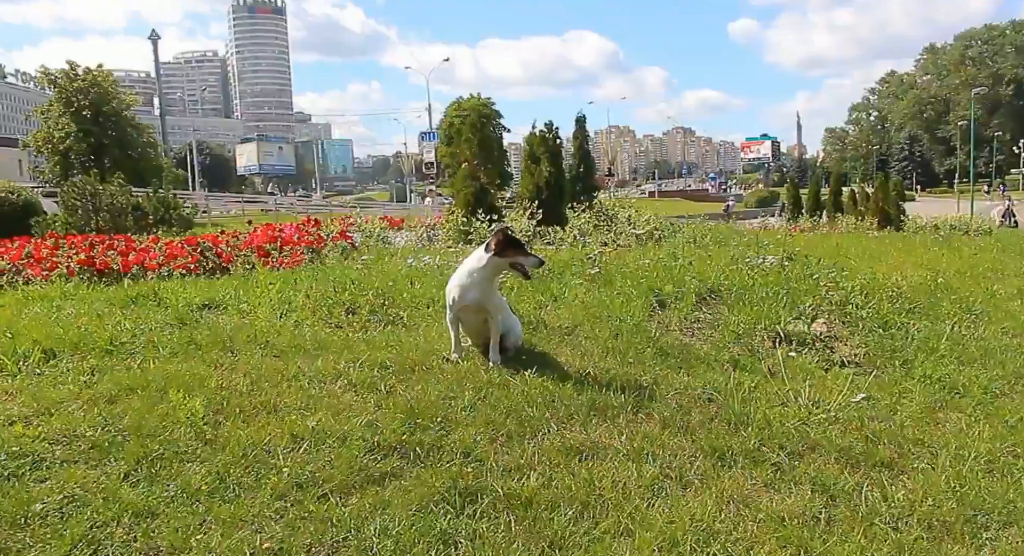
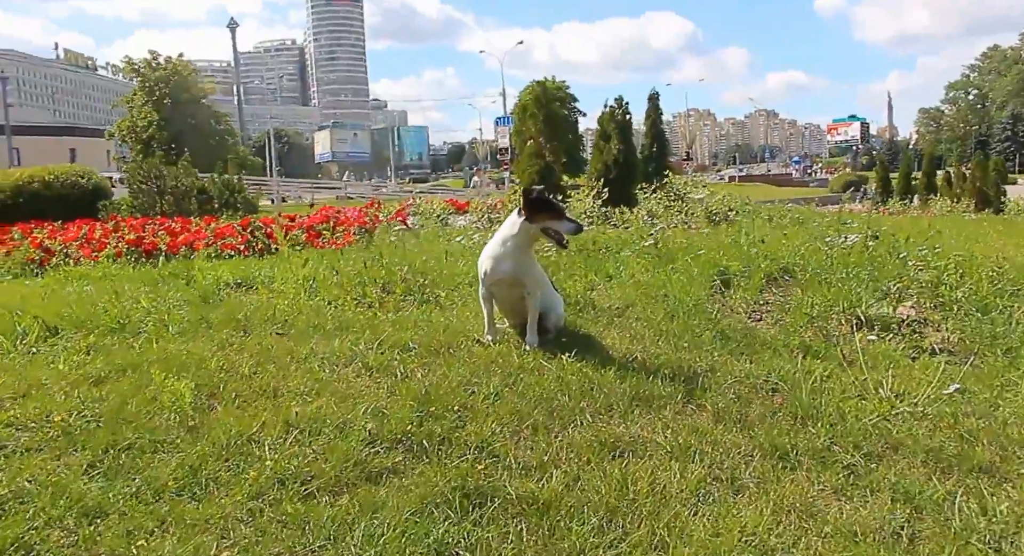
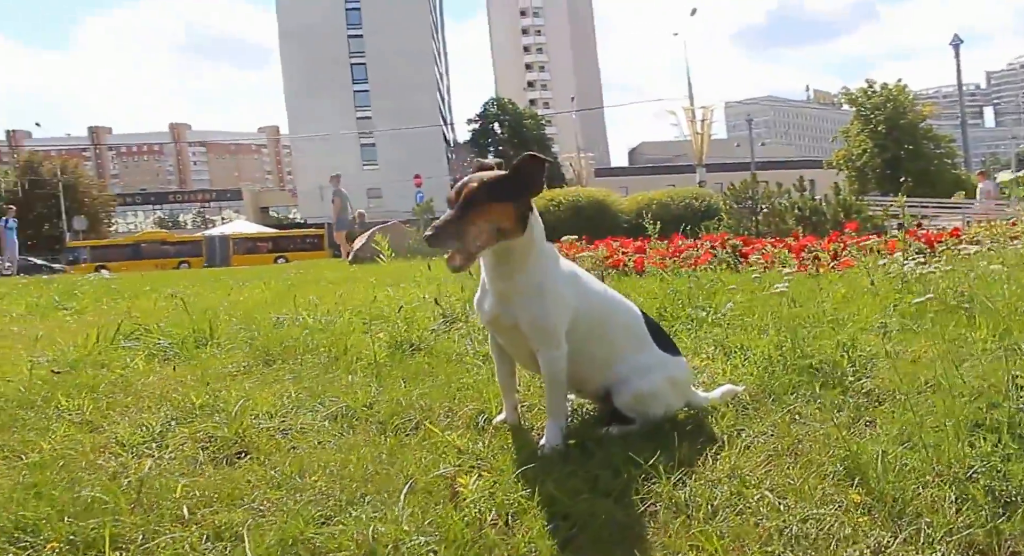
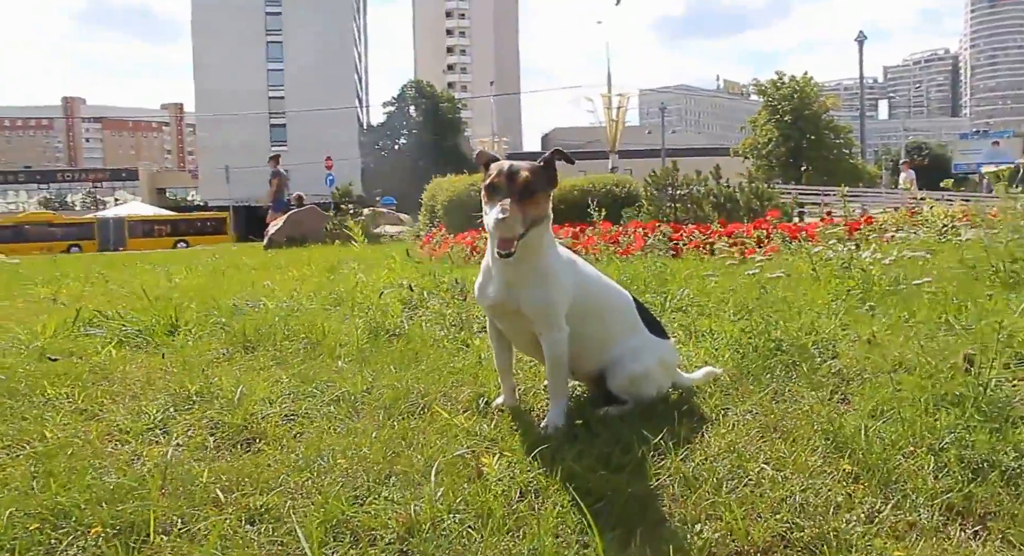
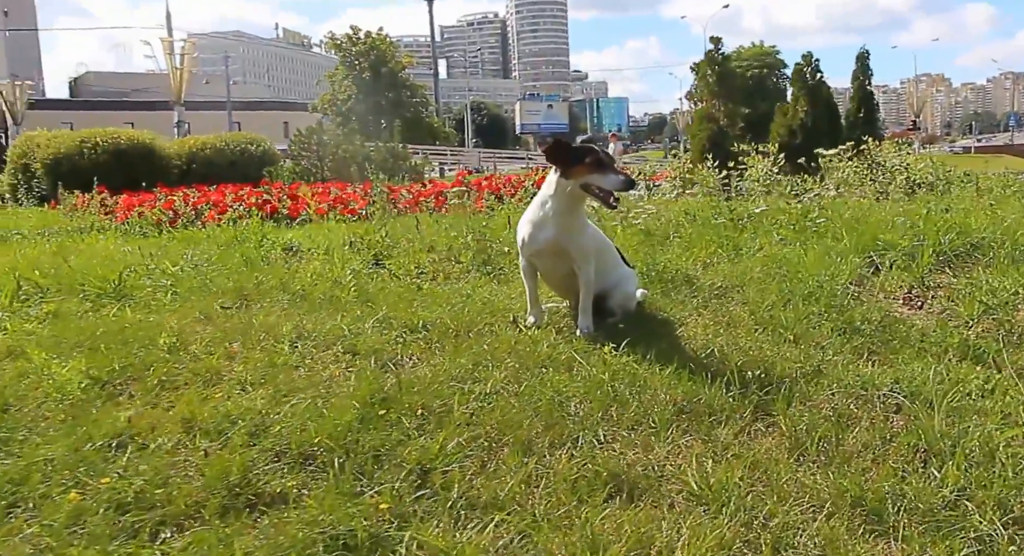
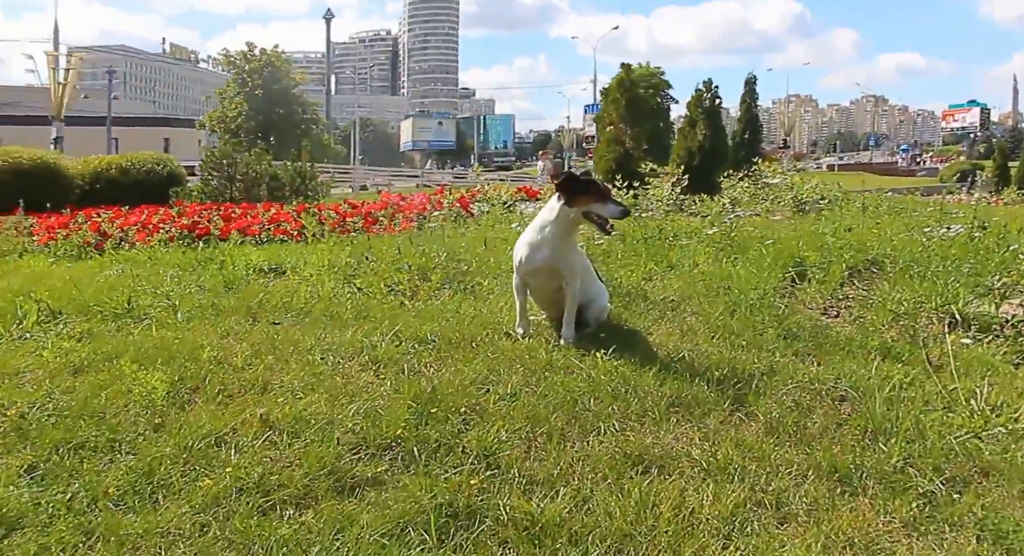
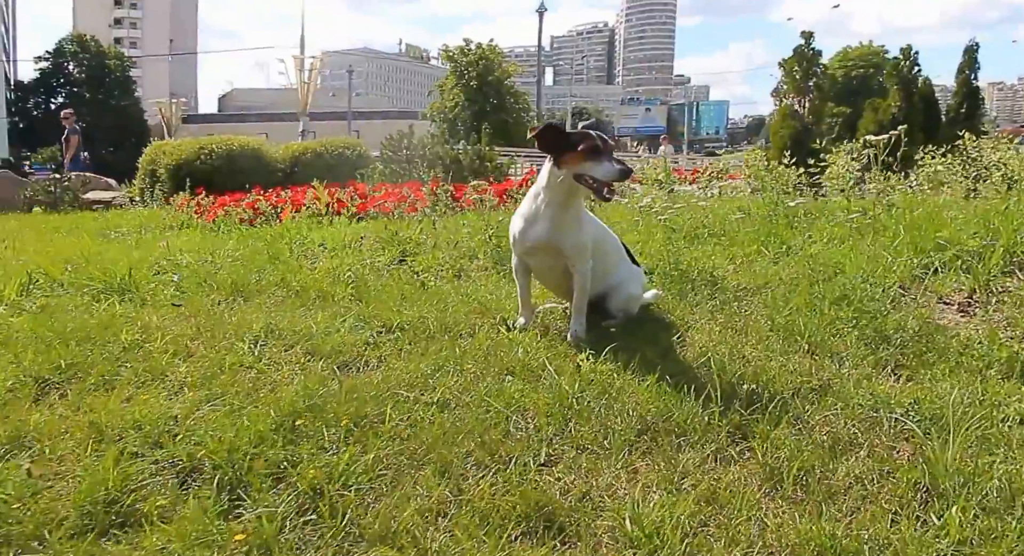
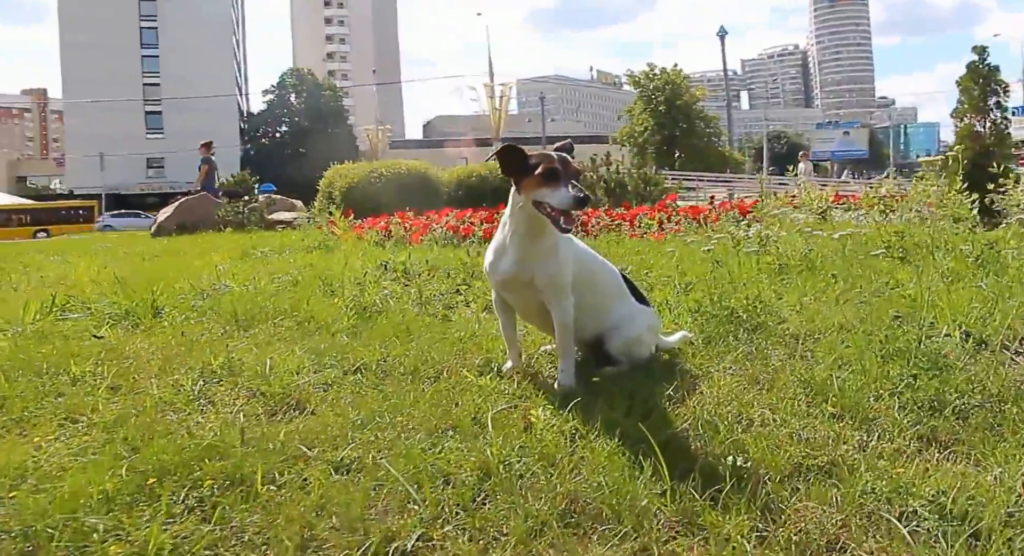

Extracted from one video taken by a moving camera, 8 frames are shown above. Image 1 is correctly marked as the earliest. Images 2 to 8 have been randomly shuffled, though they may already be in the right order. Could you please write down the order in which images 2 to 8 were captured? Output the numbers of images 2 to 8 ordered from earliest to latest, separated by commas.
2, 6, 5, 7, 8, 4, 3
